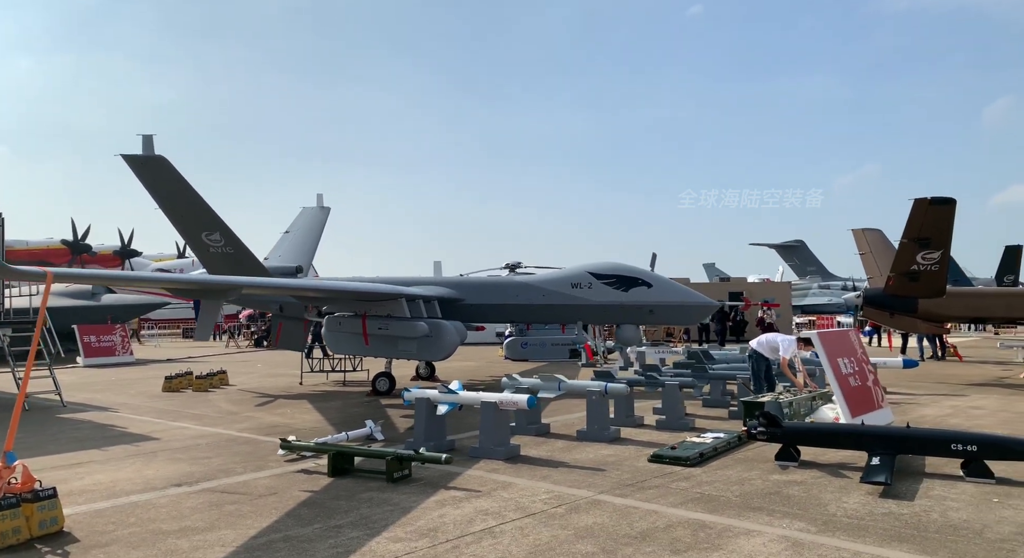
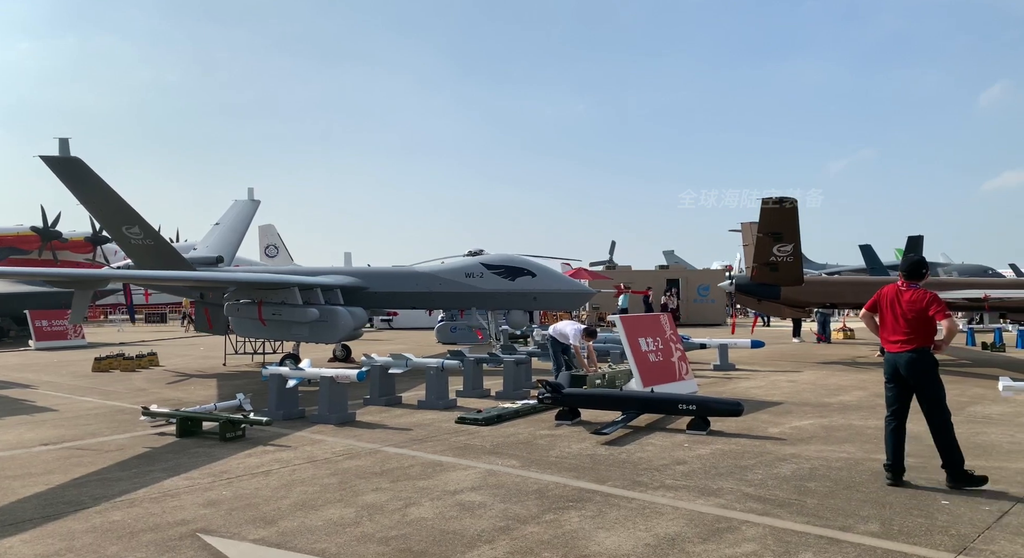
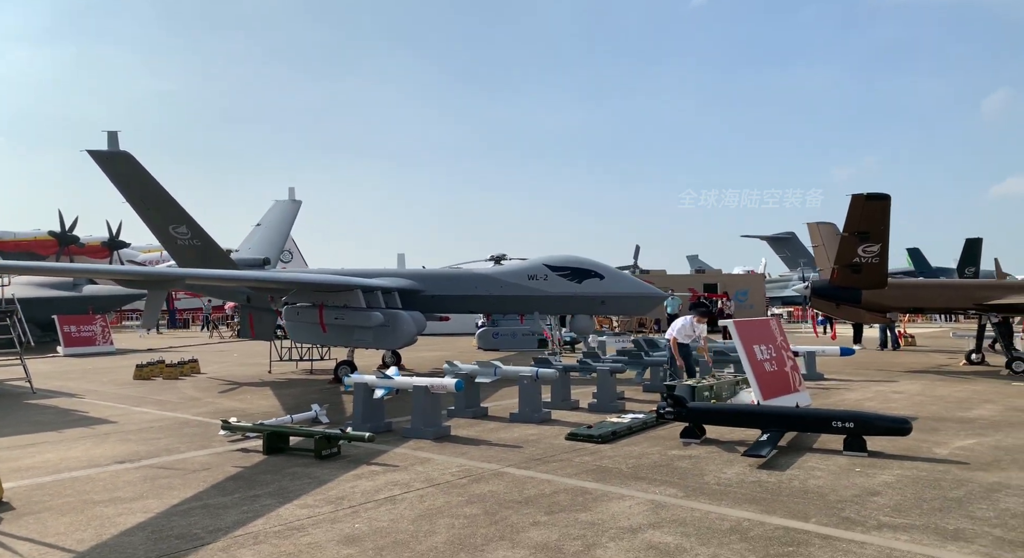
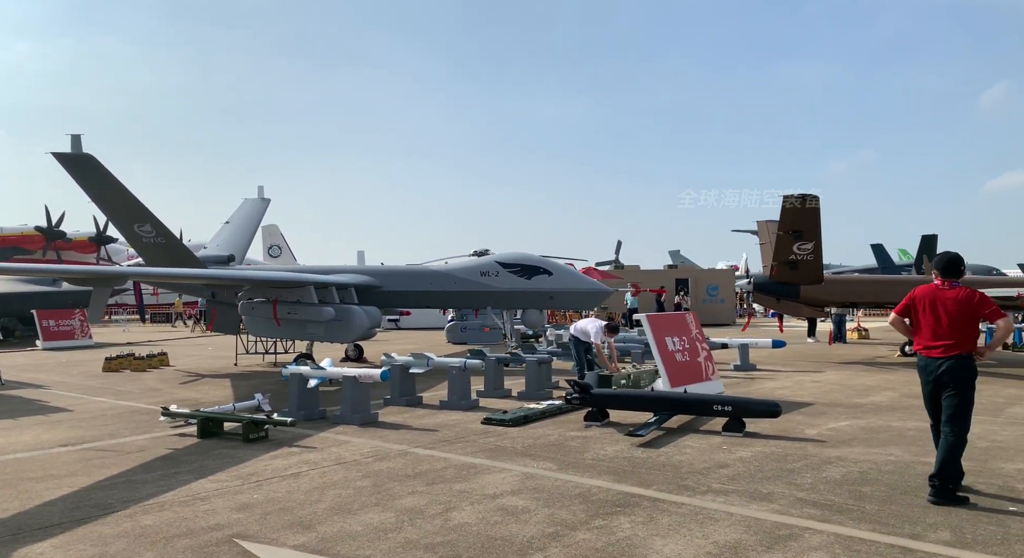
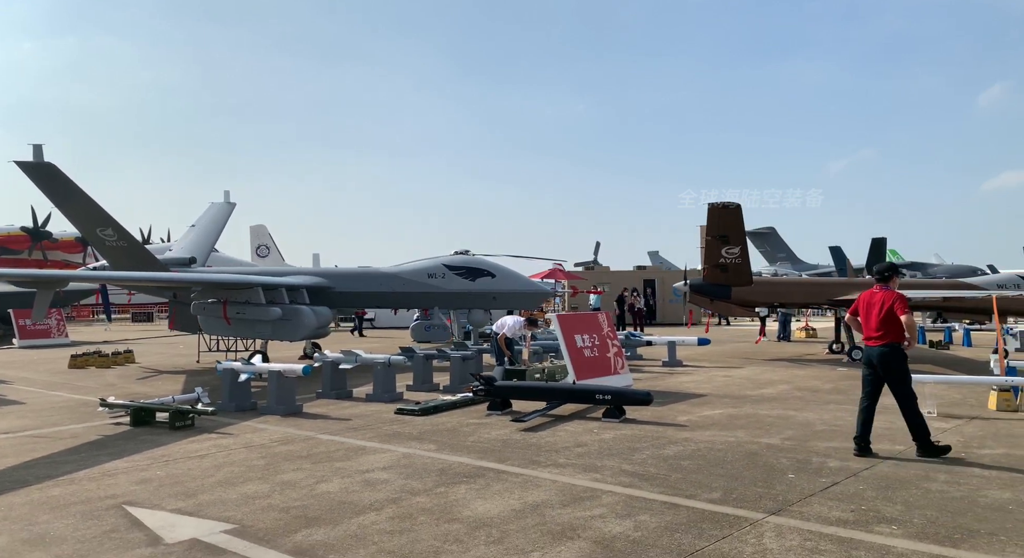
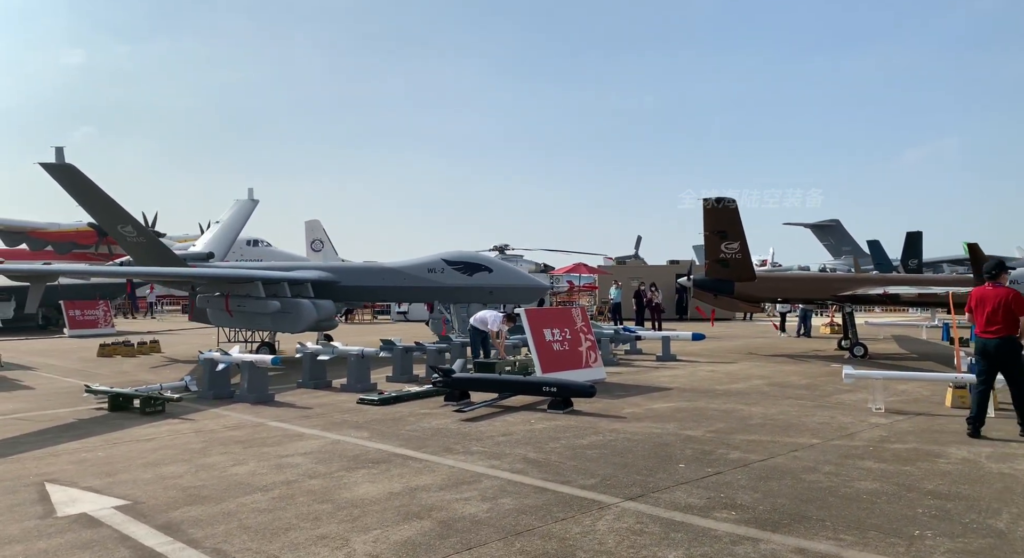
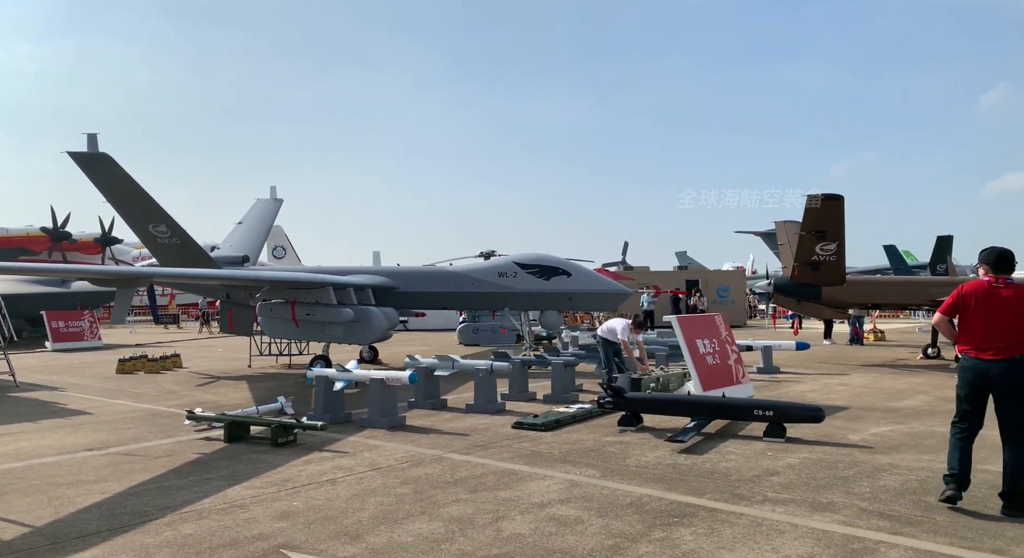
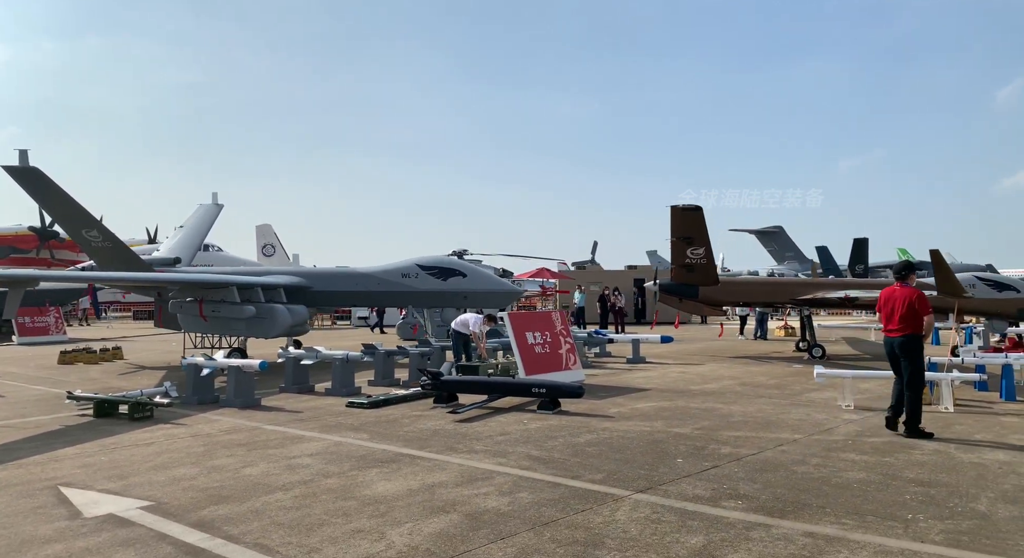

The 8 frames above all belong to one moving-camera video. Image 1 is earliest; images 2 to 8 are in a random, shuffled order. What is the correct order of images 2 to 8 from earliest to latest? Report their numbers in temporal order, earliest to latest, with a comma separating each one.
3, 7, 4, 2, 5, 8, 6
